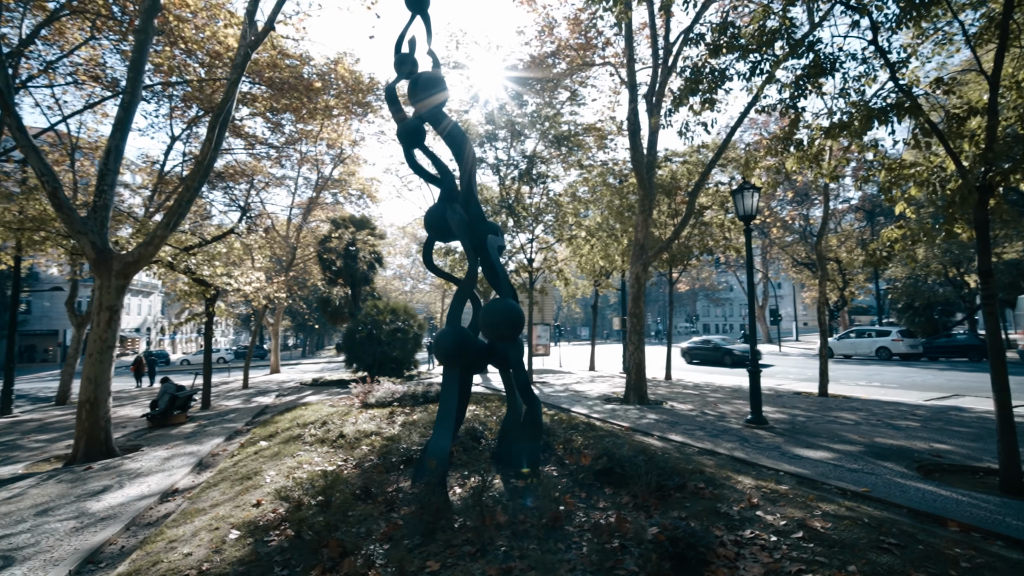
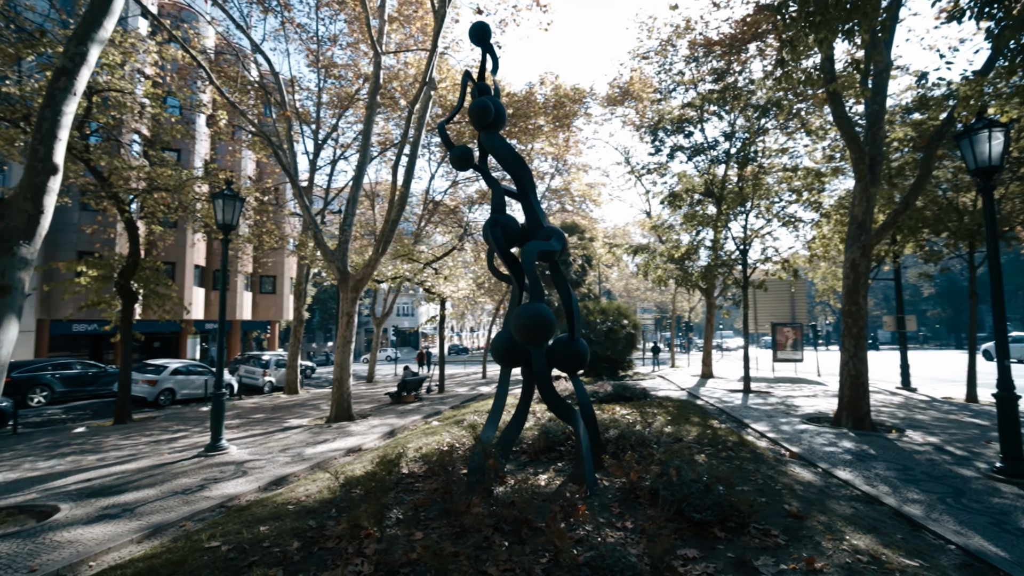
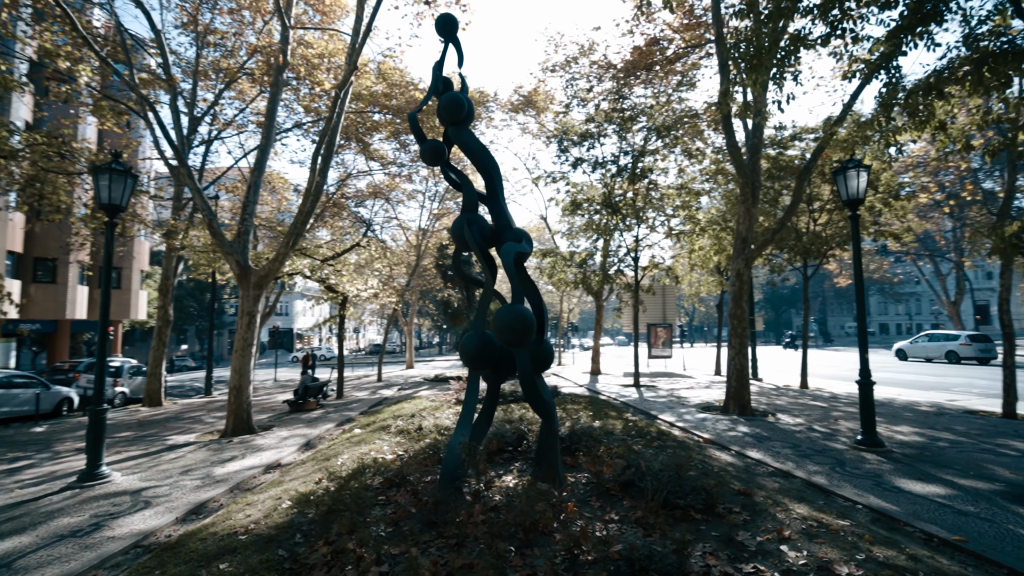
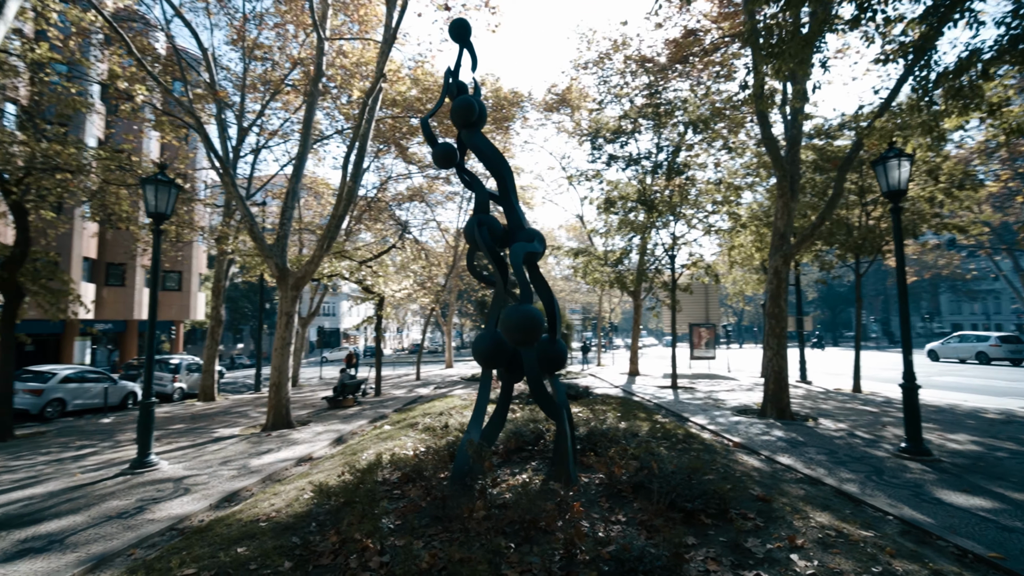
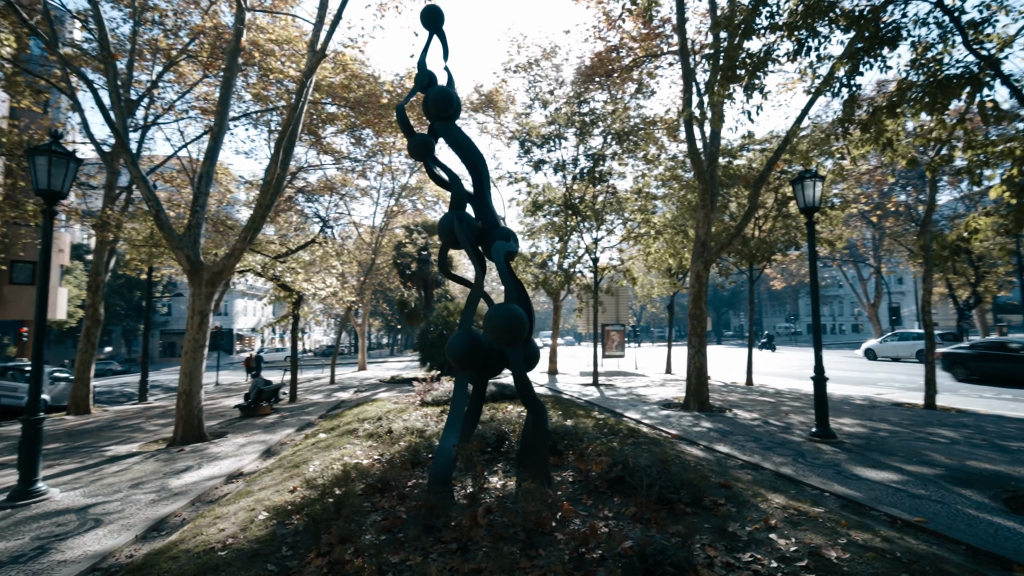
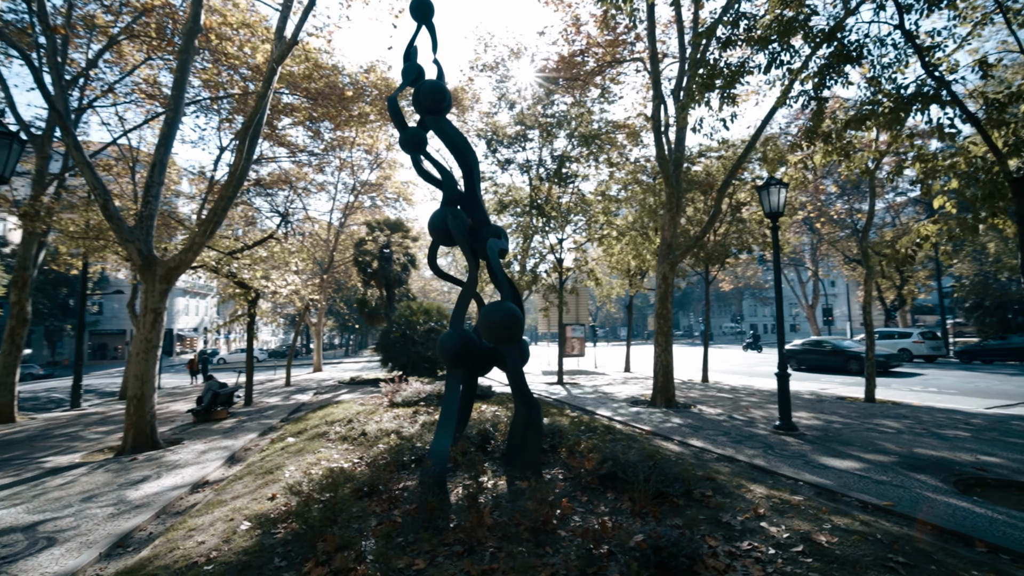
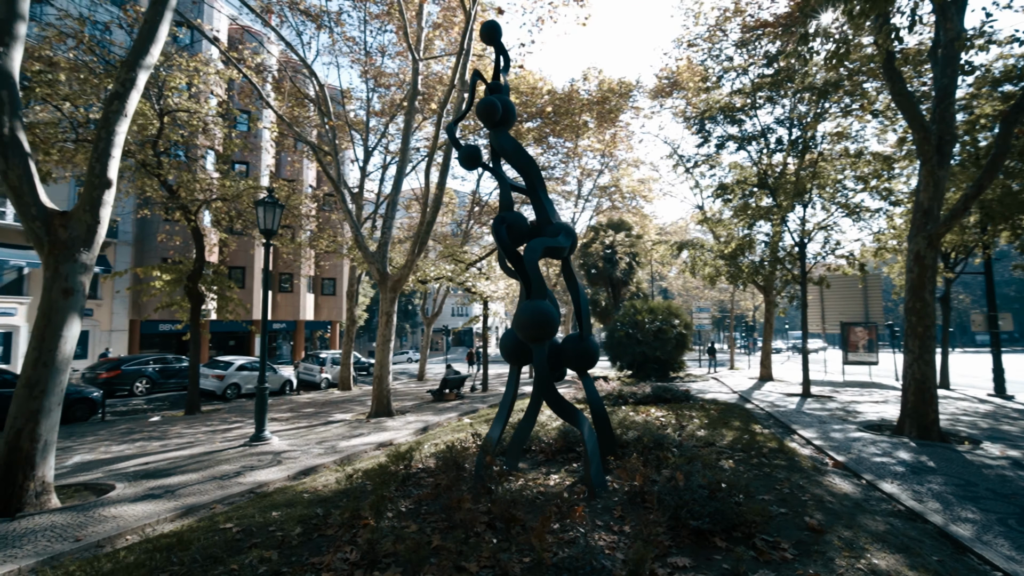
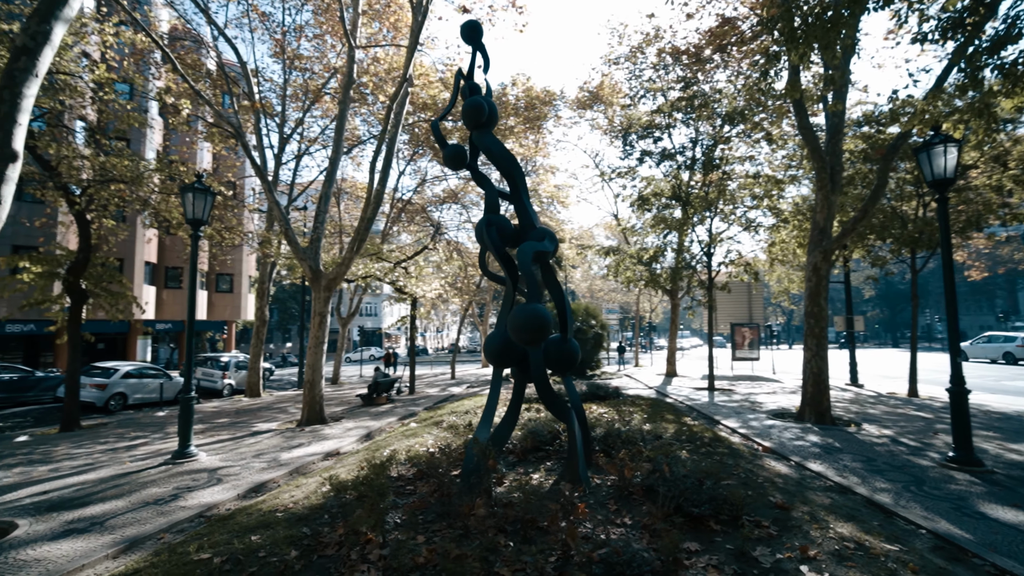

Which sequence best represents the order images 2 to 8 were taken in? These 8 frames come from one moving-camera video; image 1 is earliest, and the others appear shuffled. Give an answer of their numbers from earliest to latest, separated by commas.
6, 5, 3, 4, 8, 2, 7
